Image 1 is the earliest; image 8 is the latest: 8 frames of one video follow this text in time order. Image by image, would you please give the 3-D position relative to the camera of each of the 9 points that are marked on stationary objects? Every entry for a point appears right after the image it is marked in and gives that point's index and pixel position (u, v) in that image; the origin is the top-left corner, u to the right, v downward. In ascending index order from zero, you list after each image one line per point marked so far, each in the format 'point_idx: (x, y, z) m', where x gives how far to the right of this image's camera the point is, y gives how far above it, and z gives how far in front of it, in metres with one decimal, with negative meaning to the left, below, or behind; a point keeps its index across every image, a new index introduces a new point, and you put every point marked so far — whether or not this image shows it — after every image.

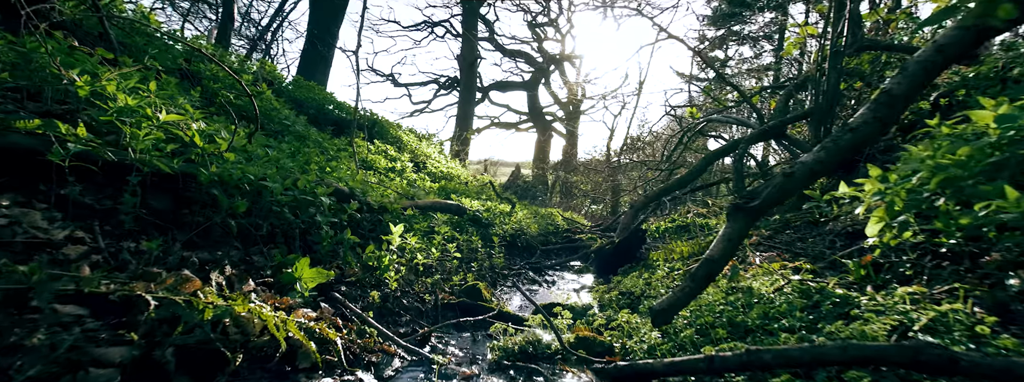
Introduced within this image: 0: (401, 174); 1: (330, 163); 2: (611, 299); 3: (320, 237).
0: (-2.1, +0.3, +8.8) m
1: (-2.2, +0.3, +5.5) m
2: (+1.0, -1.0, +4.4) m
3: (-1.6, -0.4, +3.8) m
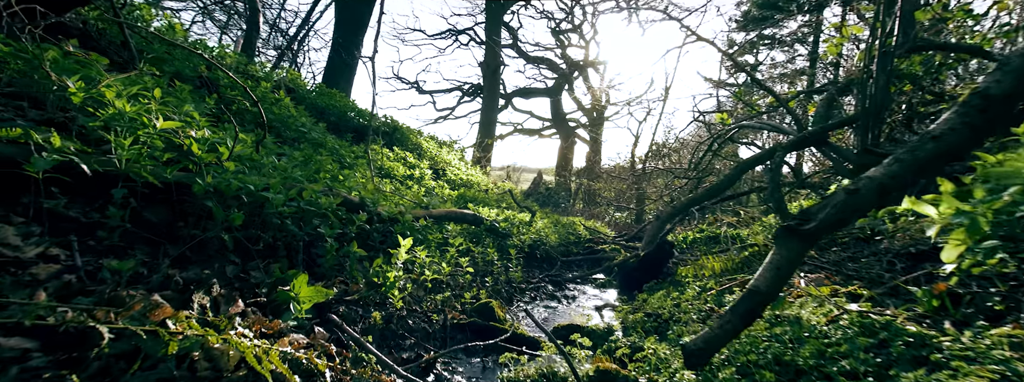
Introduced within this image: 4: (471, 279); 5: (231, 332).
0: (-1.7, +0.2, +8.6) m
1: (-1.9, +0.2, +5.3) m
2: (+1.1, -1.2, +4.1) m
3: (-1.5, -0.5, +3.6) m
4: (-0.4, -0.9, +4.8) m
5: (-1.3, -0.6, +2.1) m
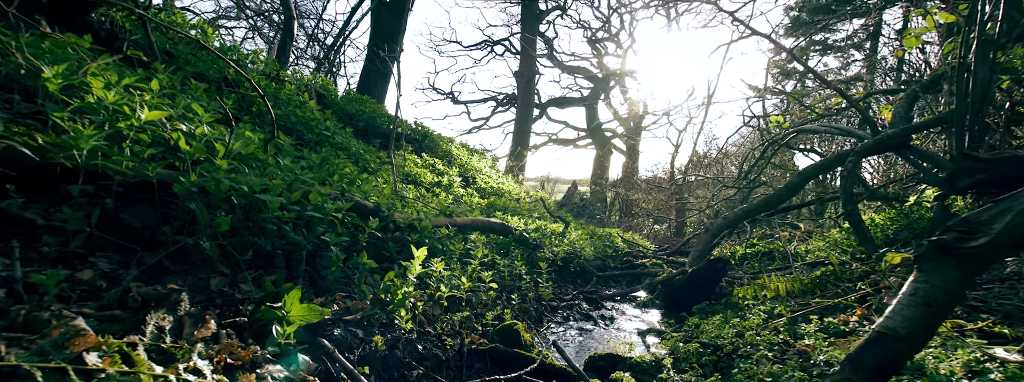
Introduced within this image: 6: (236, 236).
0: (-1.2, 0.0, +8.2) m
1: (-1.6, +0.2, +4.9) m
2: (+1.3, -1.2, +3.4) m
3: (-1.3, -0.5, +3.1) m
4: (-0.1, -1.0, +4.3) m
5: (-1.2, -0.6, +1.6) m
6: (-1.6, -0.3, +2.7) m
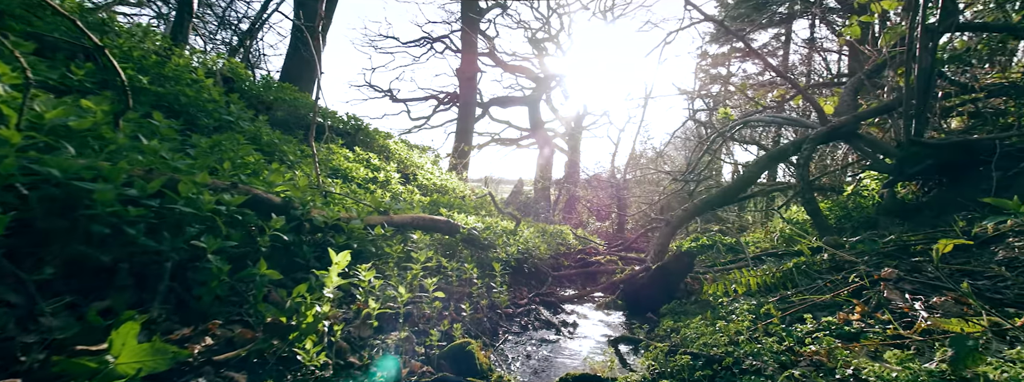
0: (-2.1, +0.1, +7.3) m
1: (-2.1, +0.2, +4.0) m
2: (+1.0, -1.1, +2.9) m
3: (-1.5, -0.4, +2.2) m
4: (-0.5, -0.9, +3.5) m
5: (-1.3, -0.6, +0.8) m
6: (-1.8, -0.2, +1.7) m
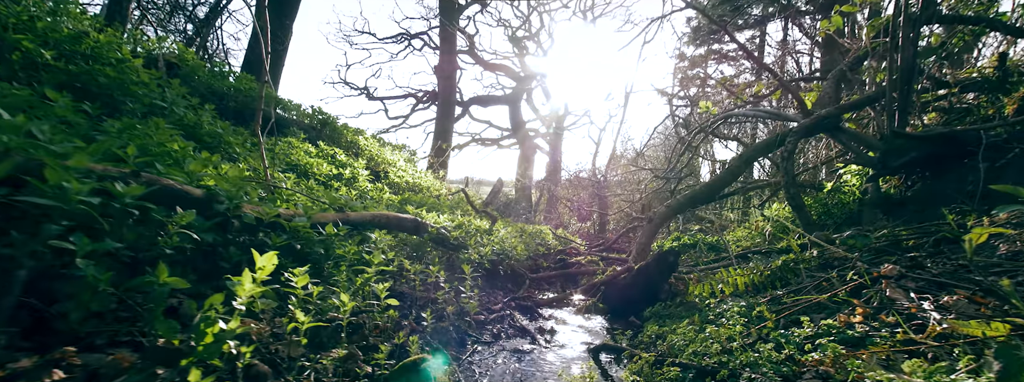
0: (-2.4, +0.1, +6.8) m
1: (-2.3, +0.3, +3.5) m
2: (+0.8, -1.0, +2.5) m
3: (-1.7, -0.4, +1.8) m
4: (-0.8, -0.8, +3.1) m
5: (-1.4, -0.5, +0.3) m
6: (-2.0, -0.1, +1.3) m
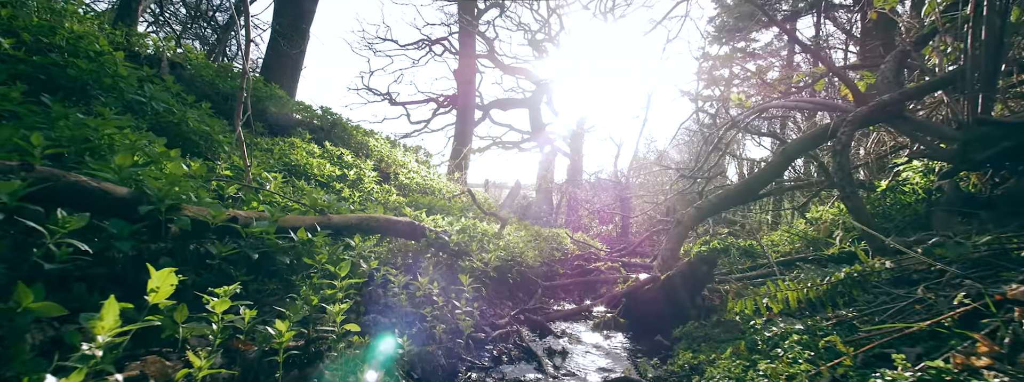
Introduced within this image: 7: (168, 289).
0: (-2.3, +0.1, +6.3) m
1: (-2.3, +0.3, +3.0) m
2: (+0.8, -1.0, +1.9) m
3: (-1.8, -0.3, +1.3) m
4: (-0.8, -0.8, +2.5) m
5: (-1.5, -0.5, -0.2) m
6: (-2.1, -0.1, +0.8) m
7: (-1.2, -0.3, +1.5) m
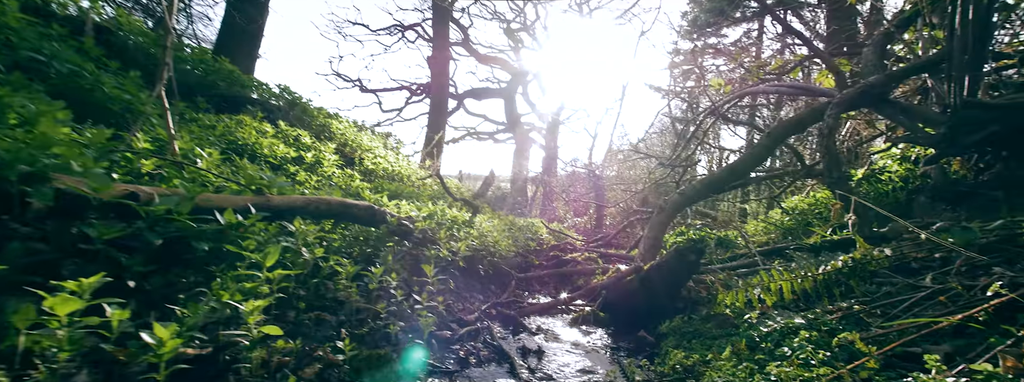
0: (-2.6, +0.3, +5.8) m
1: (-2.5, +0.4, +2.4) m
2: (+0.7, -0.9, +1.5) m
3: (-1.8, -0.2, +0.7) m
4: (-0.9, -0.7, +2.0) m
5: (-1.5, -0.4, -0.7) m
6: (-2.1, 0.0, +0.2) m
7: (-1.3, -0.2, +1.1) m
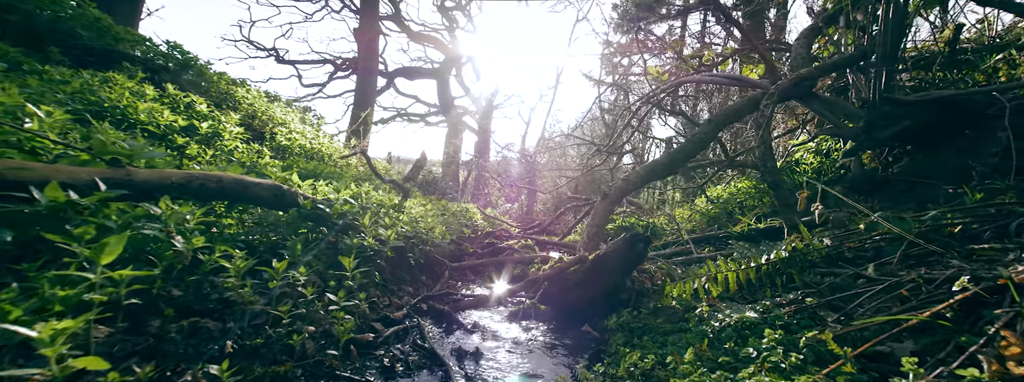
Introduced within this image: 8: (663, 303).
0: (-3.3, +0.6, +4.9) m
1: (-2.7, +0.6, +1.6) m
2: (+0.5, -0.8, +1.2) m
3: (-1.8, -0.2, 0.0) m
4: (-1.1, -0.6, +1.5) m
5: (-1.3, -0.4, -1.3) m
6: (-2.1, 0.0, -0.5) m
7: (-1.3, -0.1, +0.5) m
8: (+1.1, -0.8, +3.3) m
